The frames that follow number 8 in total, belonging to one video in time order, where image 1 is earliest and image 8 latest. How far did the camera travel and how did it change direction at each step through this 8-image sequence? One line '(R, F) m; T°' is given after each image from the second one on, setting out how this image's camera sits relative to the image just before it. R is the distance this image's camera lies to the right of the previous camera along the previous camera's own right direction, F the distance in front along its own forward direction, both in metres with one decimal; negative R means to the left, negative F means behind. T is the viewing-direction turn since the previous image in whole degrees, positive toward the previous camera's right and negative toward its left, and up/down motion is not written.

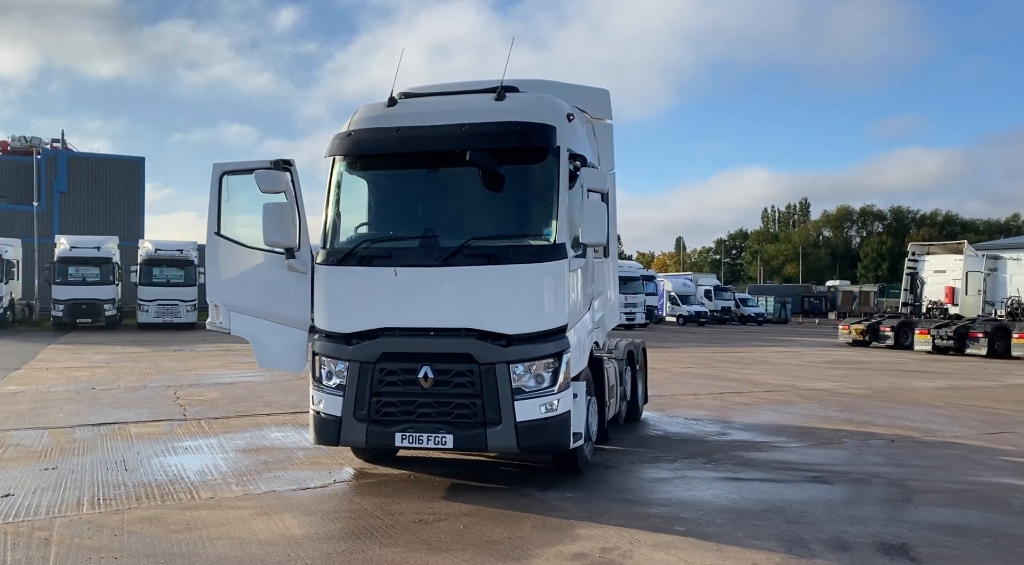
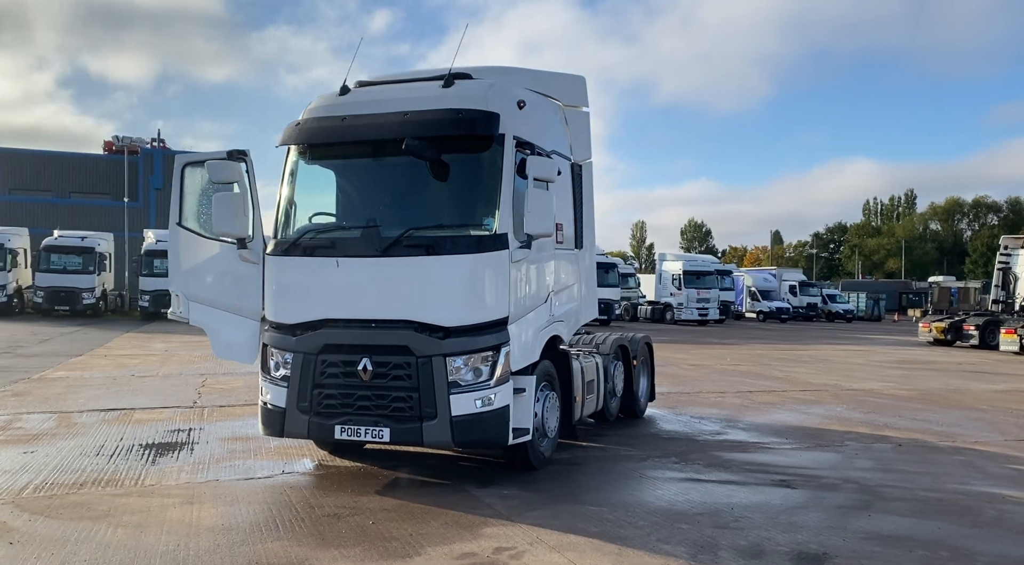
(+0.9, +0.2) m; -5°
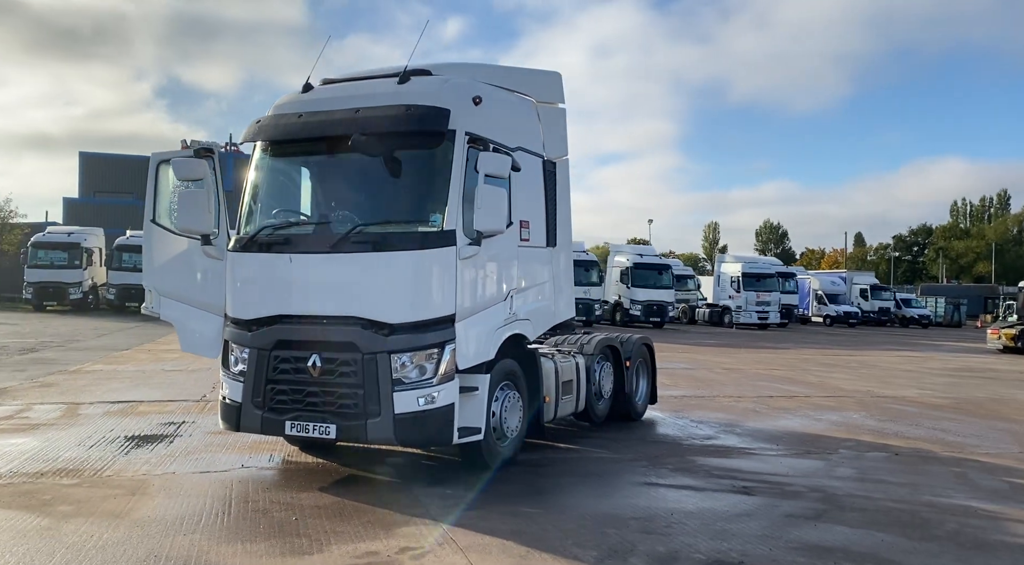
(+0.8, +0.1) m; -4°
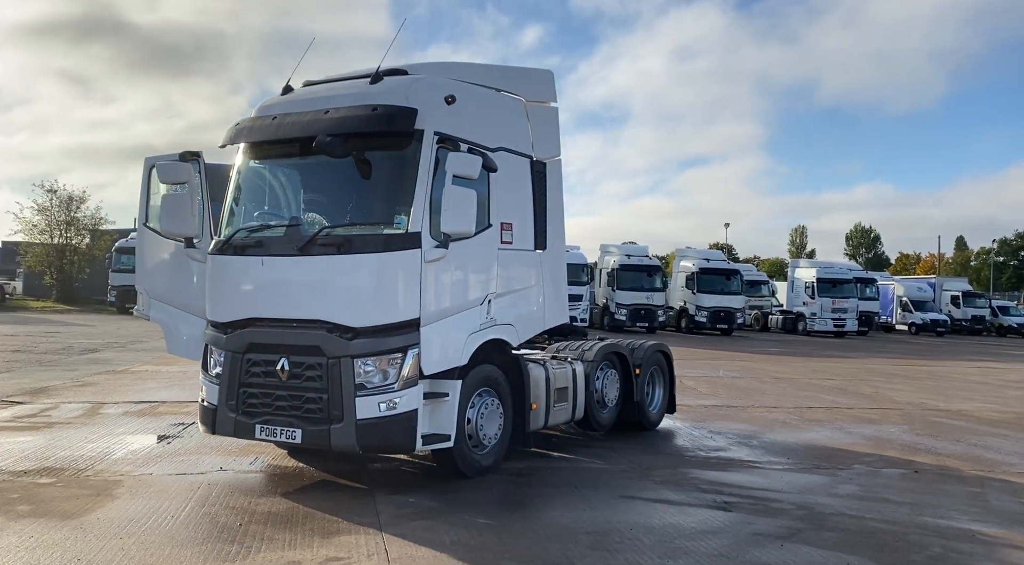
(+0.7, +0.2) m; -5°
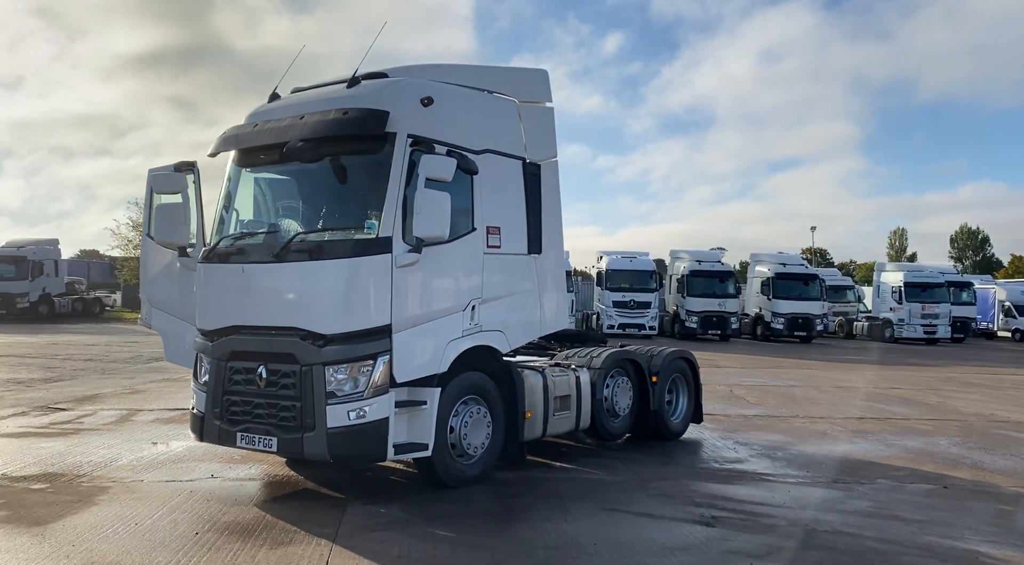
(+0.6, +0.2) m; -5°
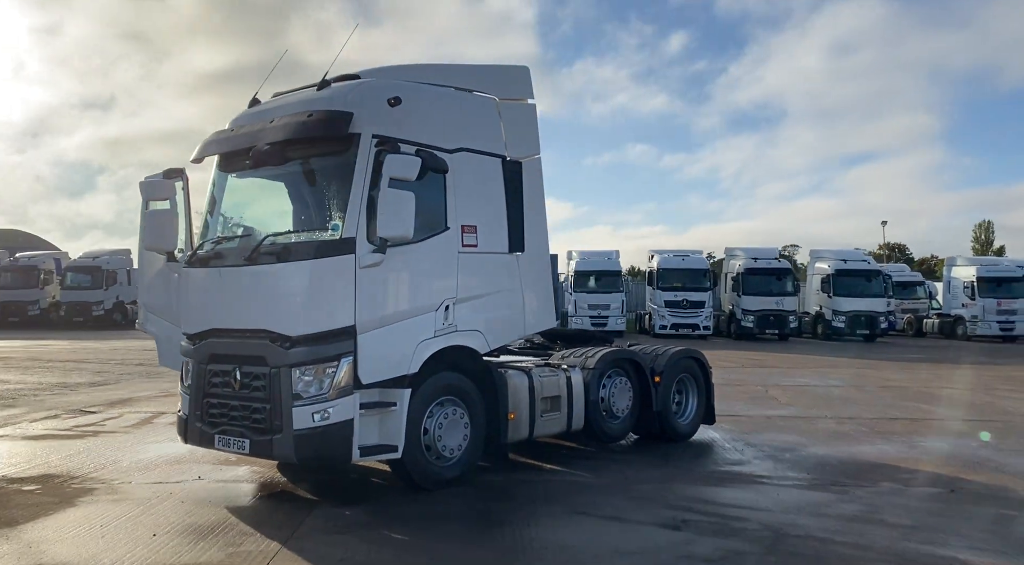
(+0.6, +0.1) m; -4°
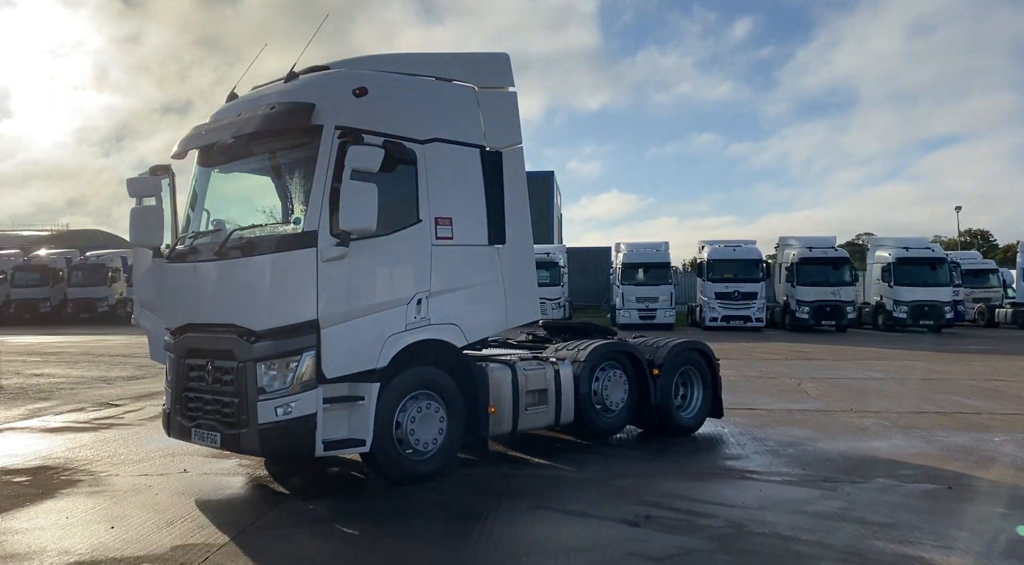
(+0.6, +0.1) m; -3°
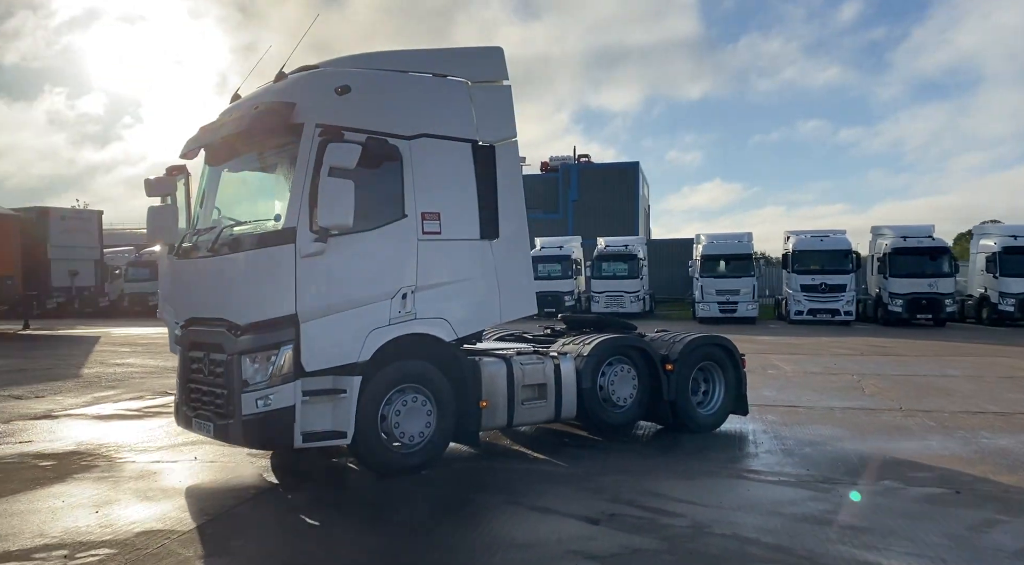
(+0.7, 0.0) m; -6°
